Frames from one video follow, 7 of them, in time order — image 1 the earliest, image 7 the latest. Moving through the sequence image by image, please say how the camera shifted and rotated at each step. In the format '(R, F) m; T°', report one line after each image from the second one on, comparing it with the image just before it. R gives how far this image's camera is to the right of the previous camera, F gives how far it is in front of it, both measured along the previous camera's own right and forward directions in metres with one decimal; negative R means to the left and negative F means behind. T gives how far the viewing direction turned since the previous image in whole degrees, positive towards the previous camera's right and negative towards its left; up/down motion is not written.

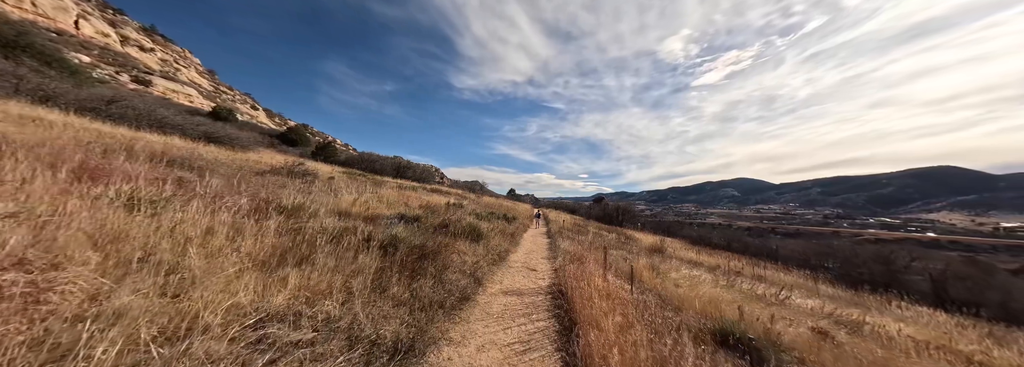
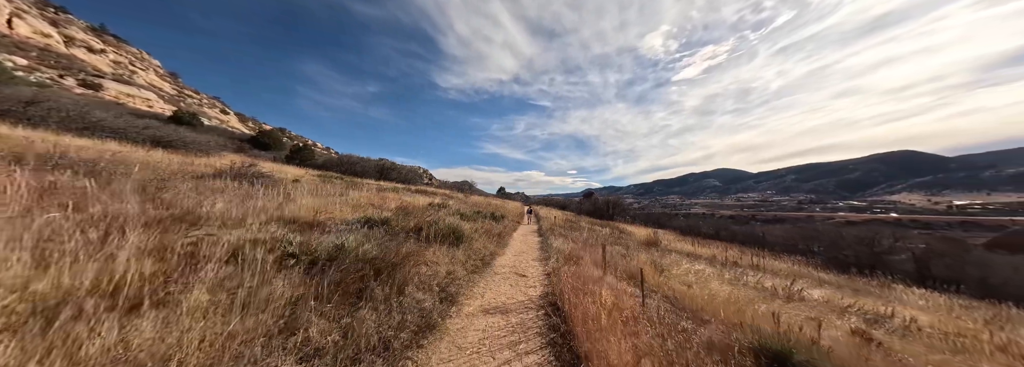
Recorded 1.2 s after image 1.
(+0.3, +1.2) m; +3°
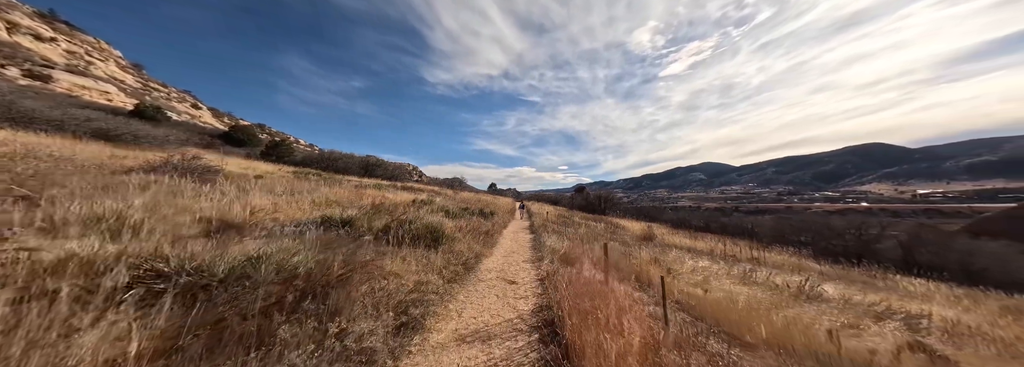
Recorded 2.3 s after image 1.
(+0.2, +1.1) m; +2°
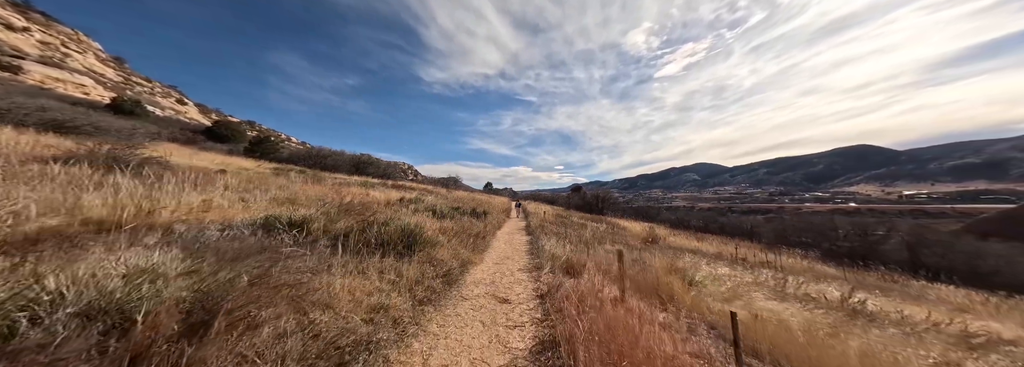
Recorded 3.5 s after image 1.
(+0.1, +1.3) m; +1°
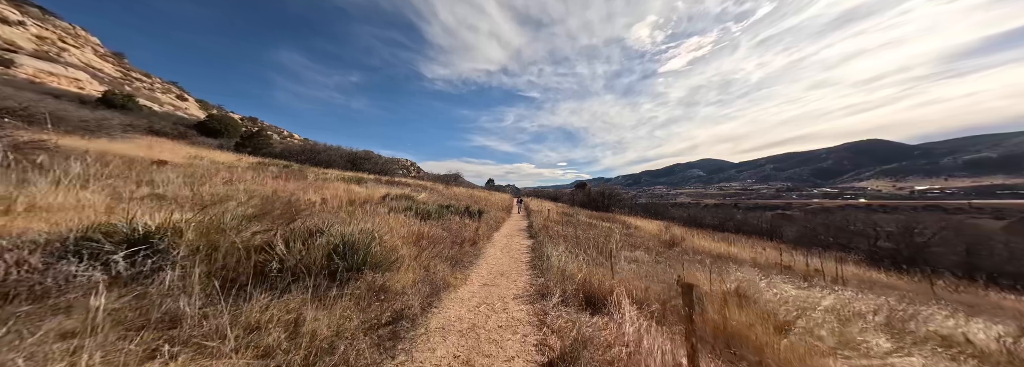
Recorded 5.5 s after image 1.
(+0.2, +2.2) m; 0°
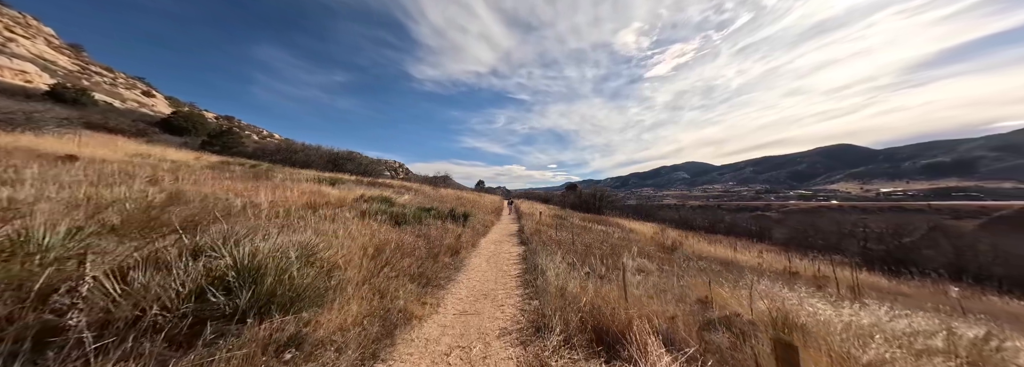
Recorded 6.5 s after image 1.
(+0.1, +1.2) m; +2°
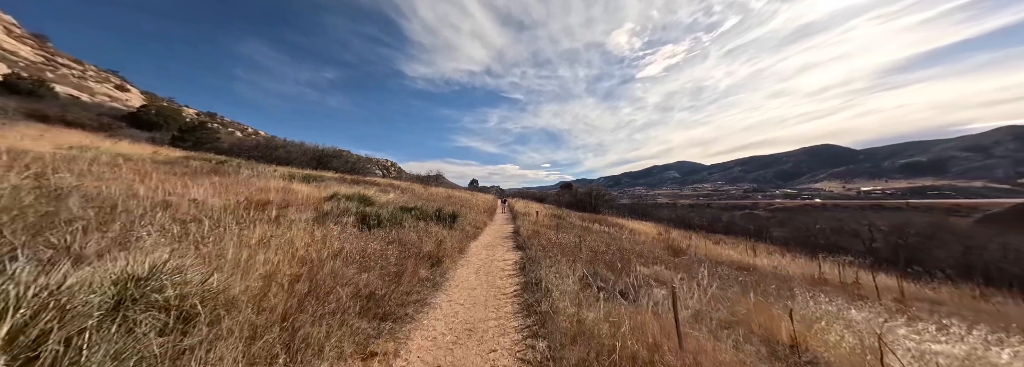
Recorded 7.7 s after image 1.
(0.0, +1.5) m; +2°
